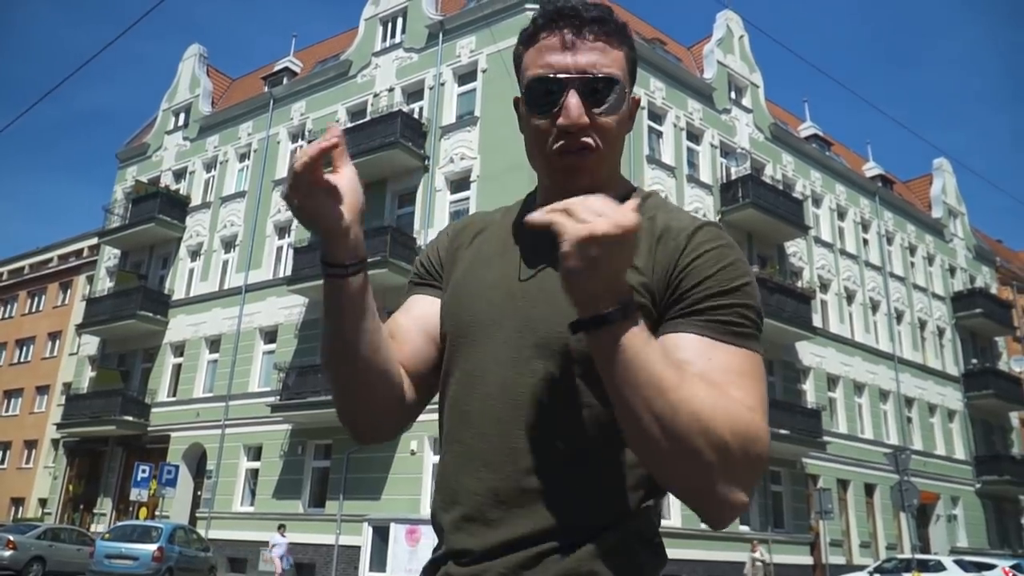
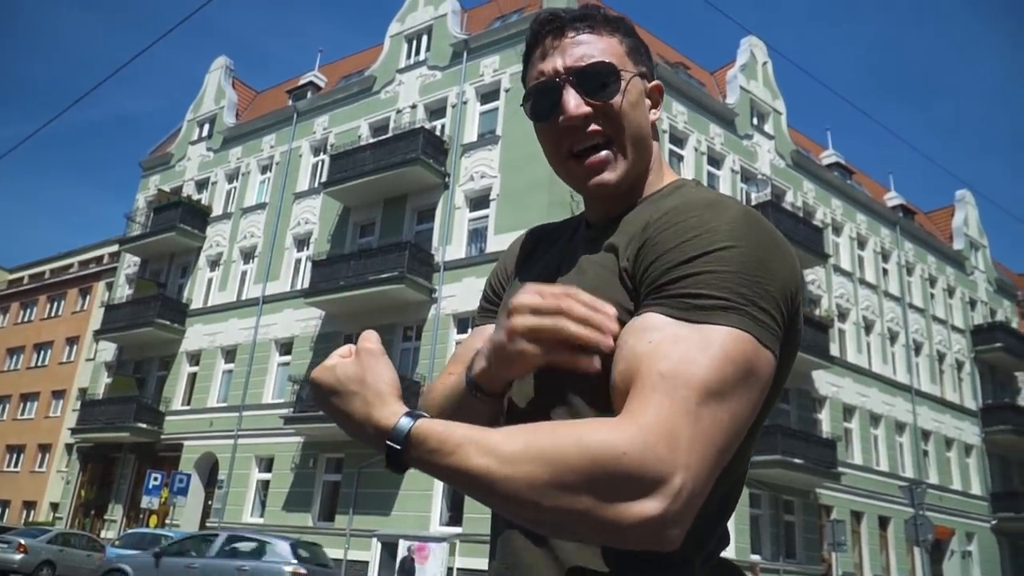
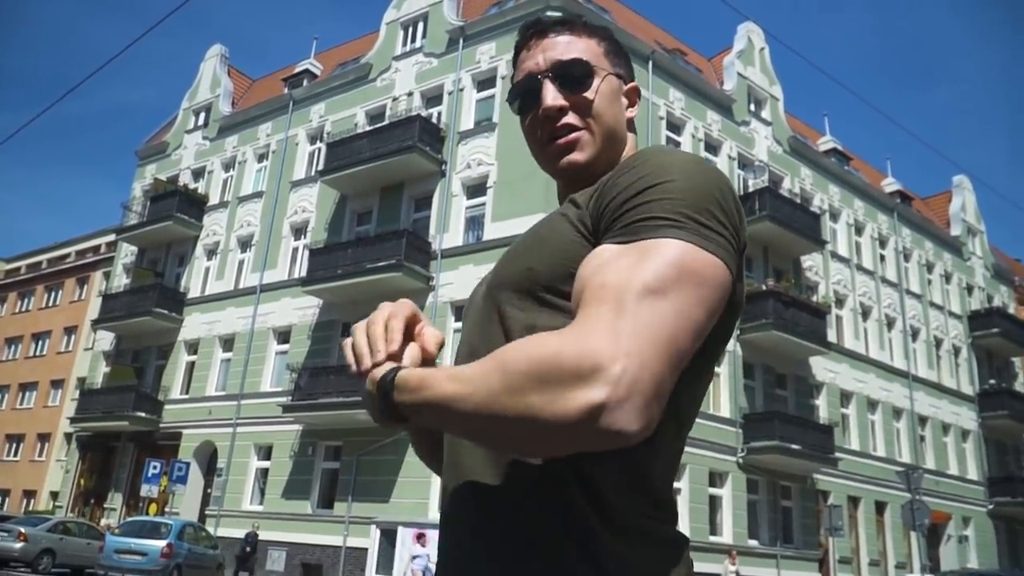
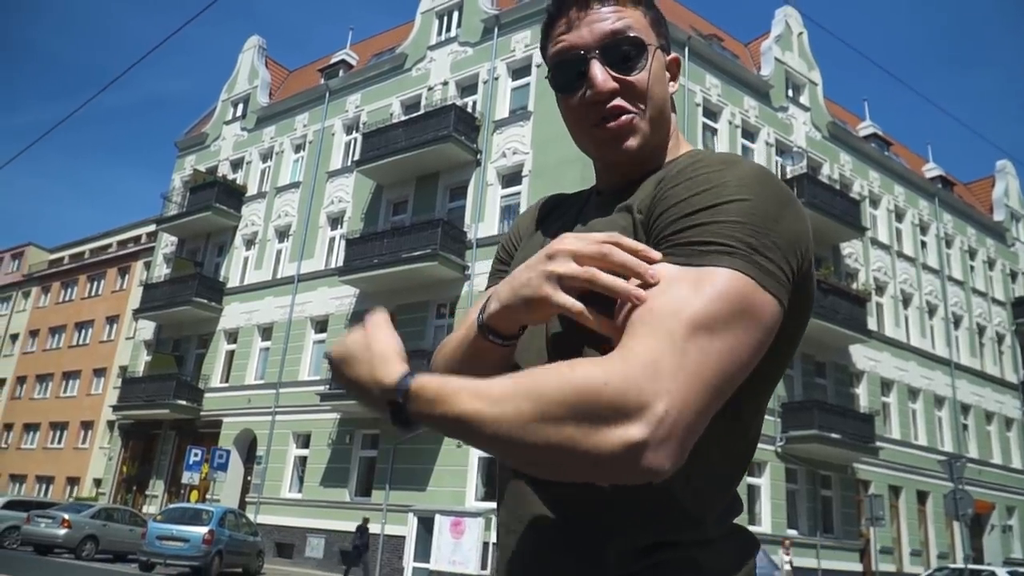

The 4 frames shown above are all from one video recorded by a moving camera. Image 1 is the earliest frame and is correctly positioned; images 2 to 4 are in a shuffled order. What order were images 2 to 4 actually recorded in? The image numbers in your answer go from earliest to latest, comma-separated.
3, 4, 2
